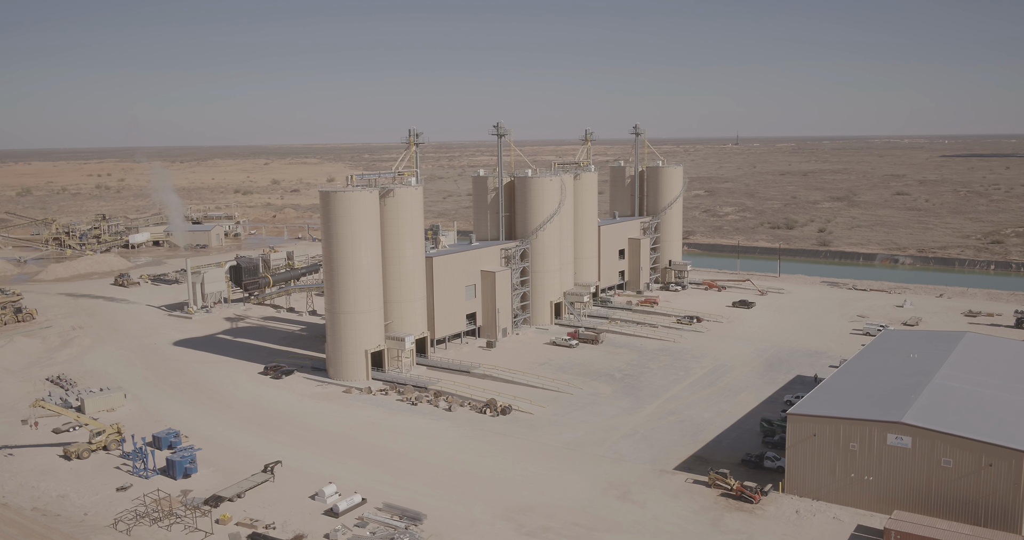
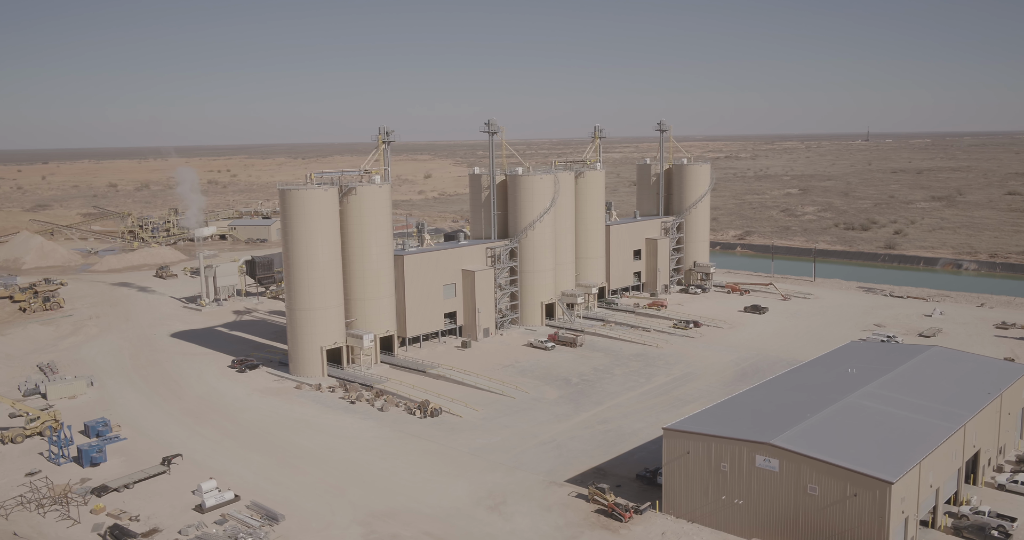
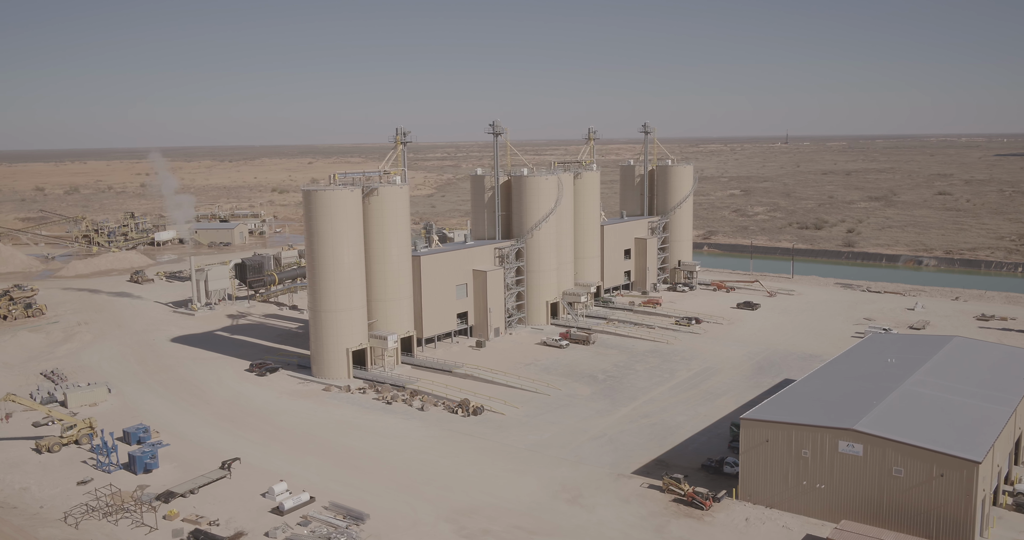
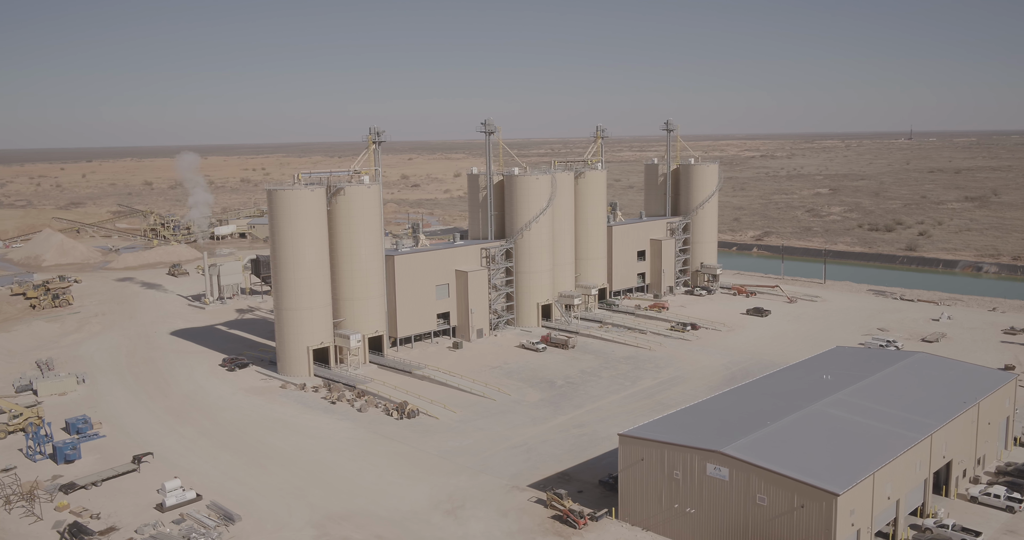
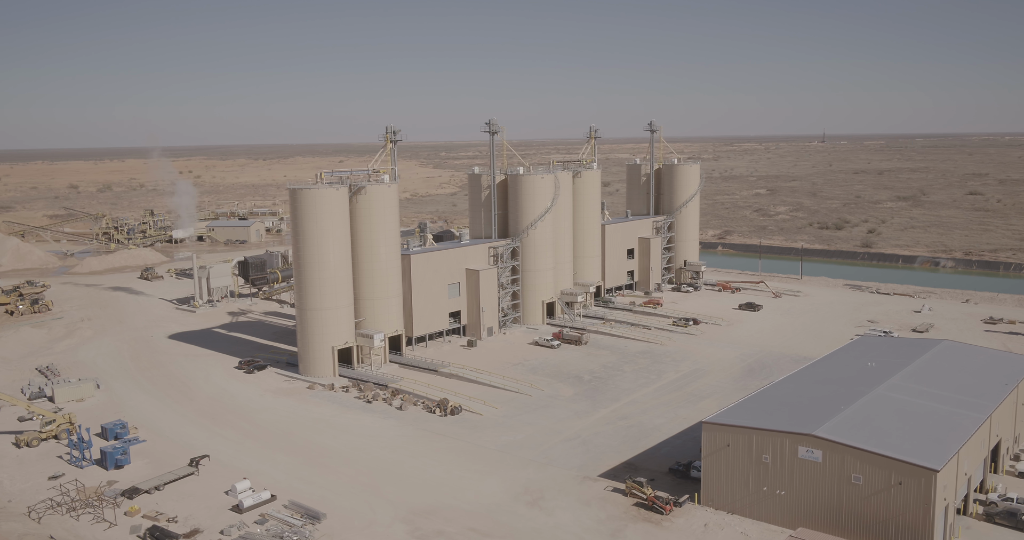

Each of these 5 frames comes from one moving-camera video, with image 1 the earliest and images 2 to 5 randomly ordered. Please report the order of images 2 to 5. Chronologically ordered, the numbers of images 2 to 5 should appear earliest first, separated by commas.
3, 5, 2, 4
